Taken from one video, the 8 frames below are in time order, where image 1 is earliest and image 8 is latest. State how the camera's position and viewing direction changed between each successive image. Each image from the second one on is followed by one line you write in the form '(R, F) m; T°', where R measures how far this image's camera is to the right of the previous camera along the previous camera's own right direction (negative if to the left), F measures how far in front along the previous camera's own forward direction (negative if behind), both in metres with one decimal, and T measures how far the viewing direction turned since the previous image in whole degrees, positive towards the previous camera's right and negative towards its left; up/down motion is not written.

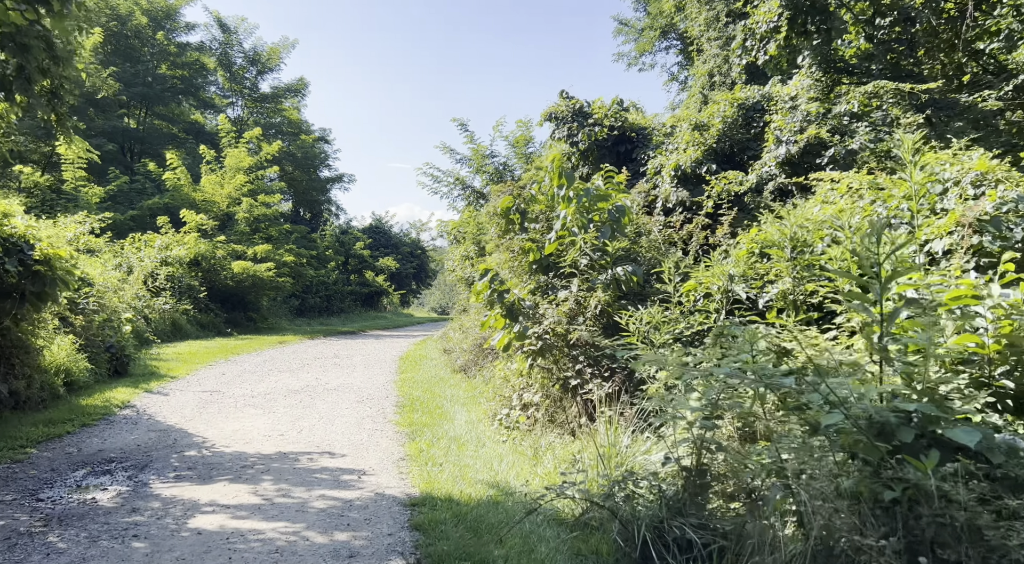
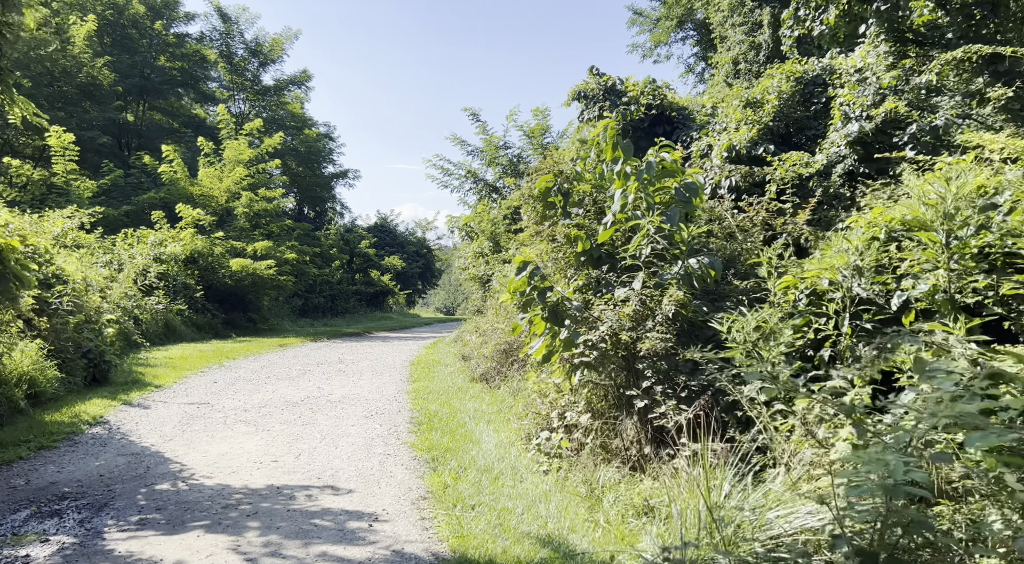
(-0.3, +1.4) m; 0°
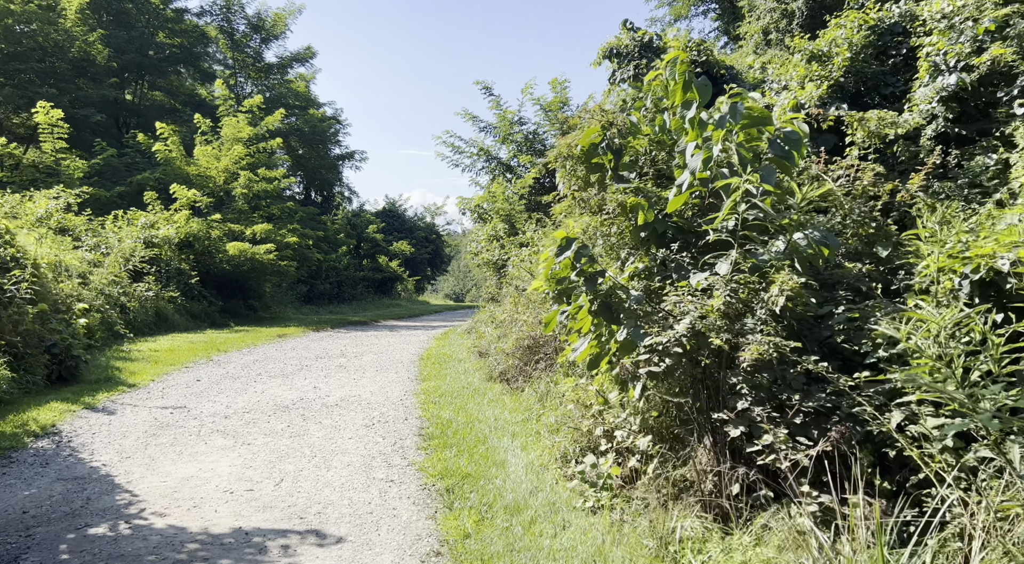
(-0.2, +1.5) m; -1°
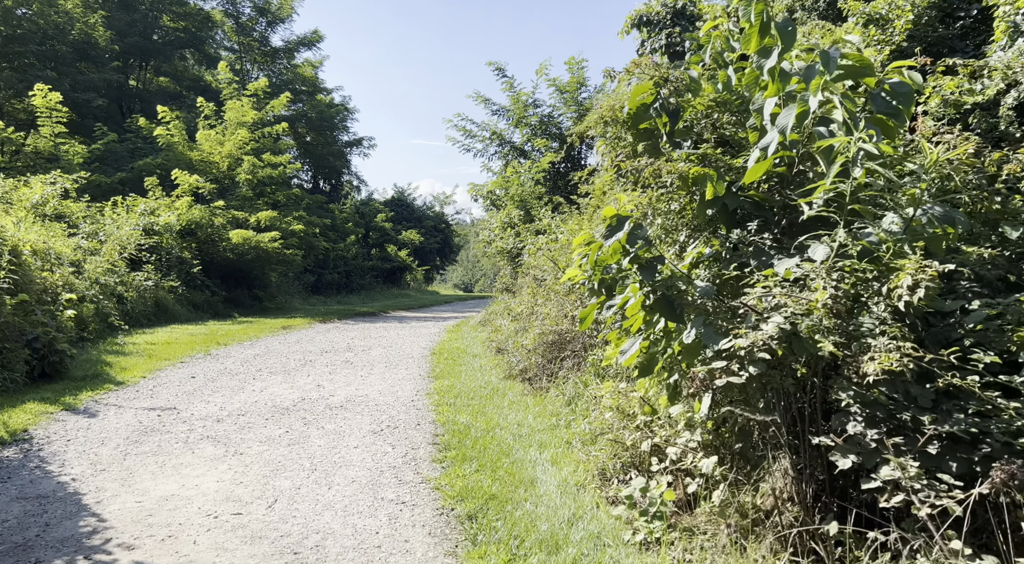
(-0.1, +0.9) m; -1°
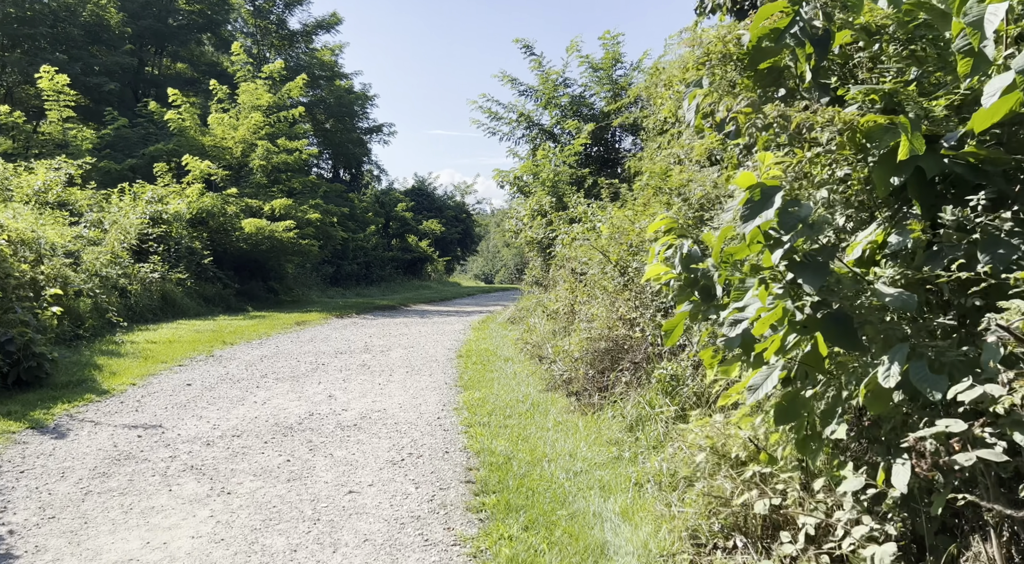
(-0.2, +1.3) m; -1°
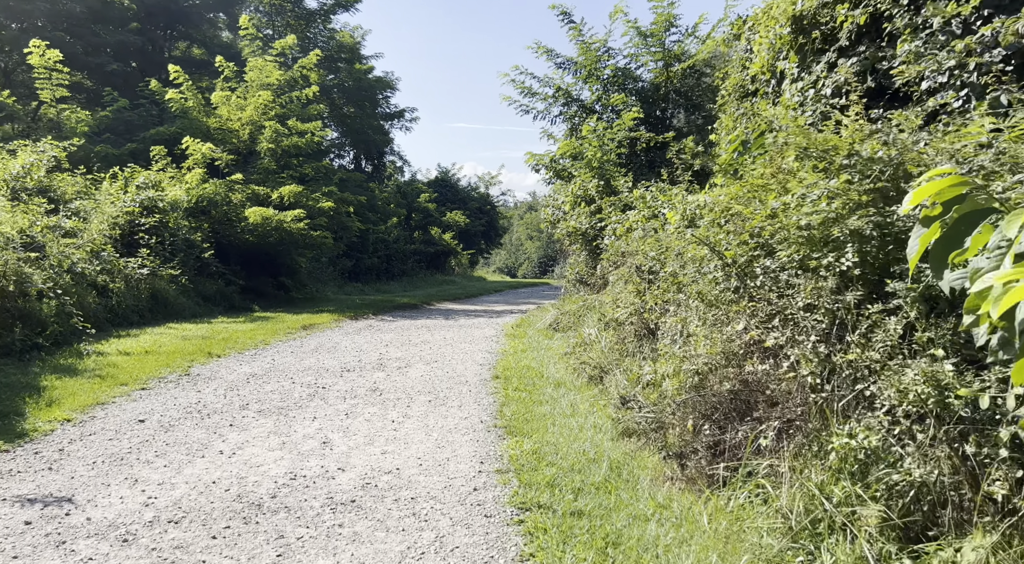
(-0.3, +2.2) m; -2°
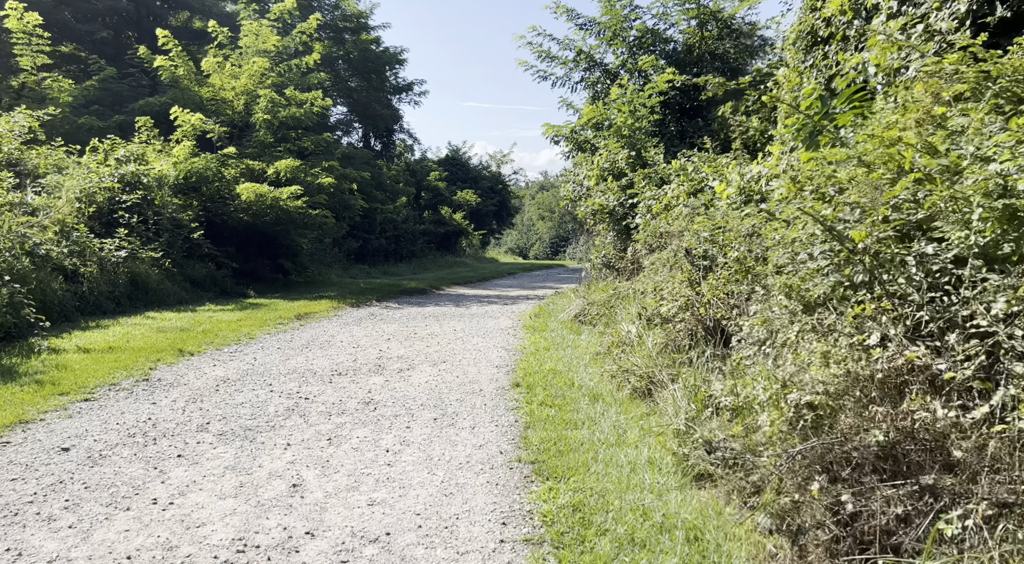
(-0.1, +1.5) m; -1°
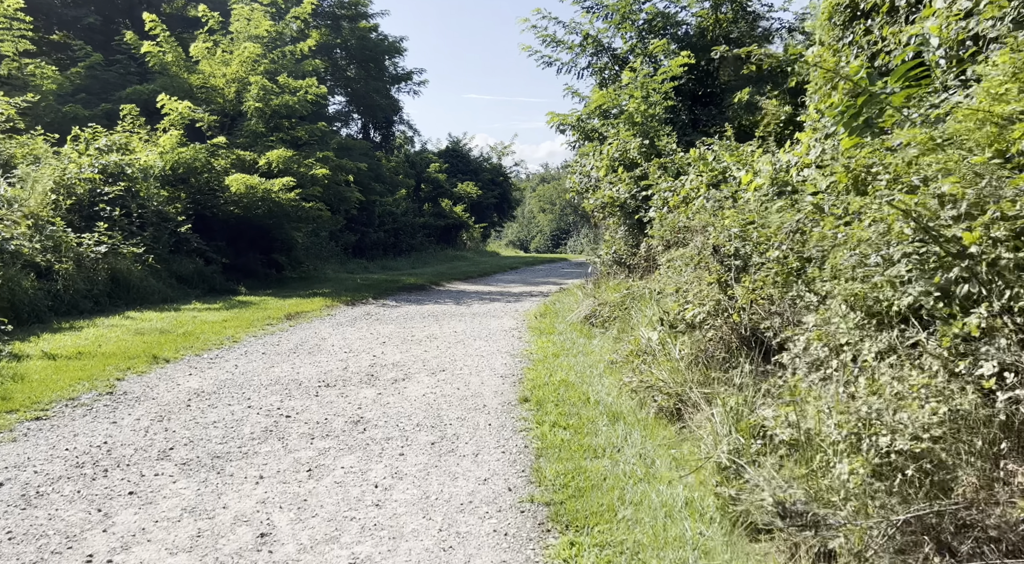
(-0.1, +0.8) m; 0°
